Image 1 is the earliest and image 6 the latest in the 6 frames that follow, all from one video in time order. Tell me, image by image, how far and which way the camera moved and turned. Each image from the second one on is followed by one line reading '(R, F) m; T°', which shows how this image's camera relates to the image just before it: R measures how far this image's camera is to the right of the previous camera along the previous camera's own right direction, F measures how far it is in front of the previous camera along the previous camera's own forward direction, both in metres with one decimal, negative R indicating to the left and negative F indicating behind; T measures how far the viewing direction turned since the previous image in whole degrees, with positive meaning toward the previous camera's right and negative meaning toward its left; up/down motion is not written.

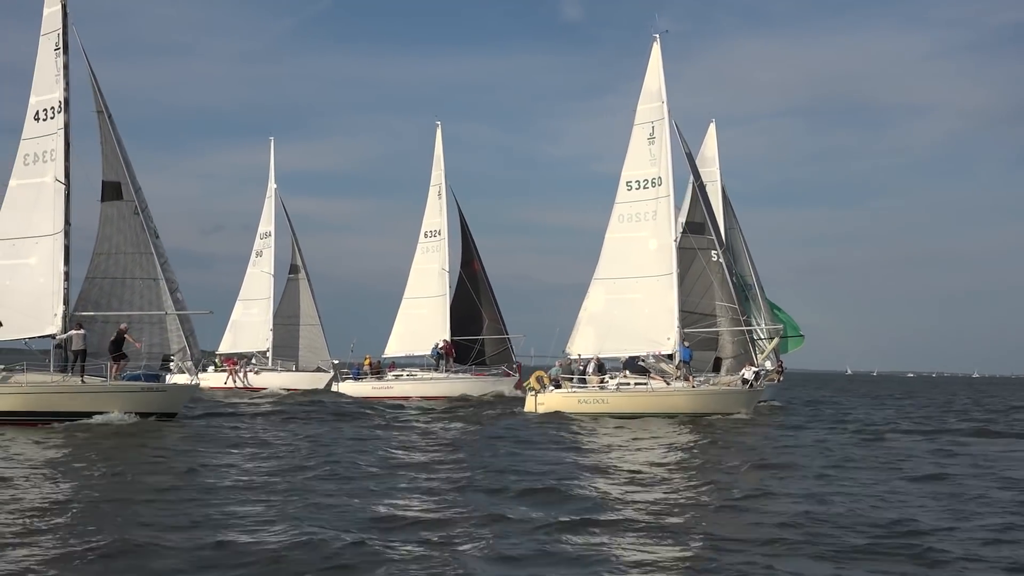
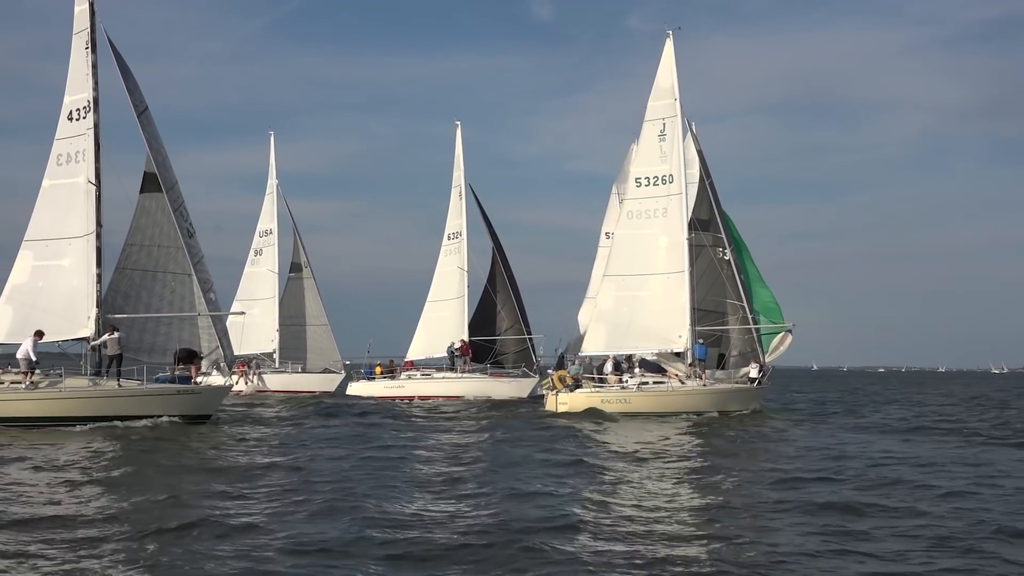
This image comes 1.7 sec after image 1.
(-1.1, 0.0) m; +1°
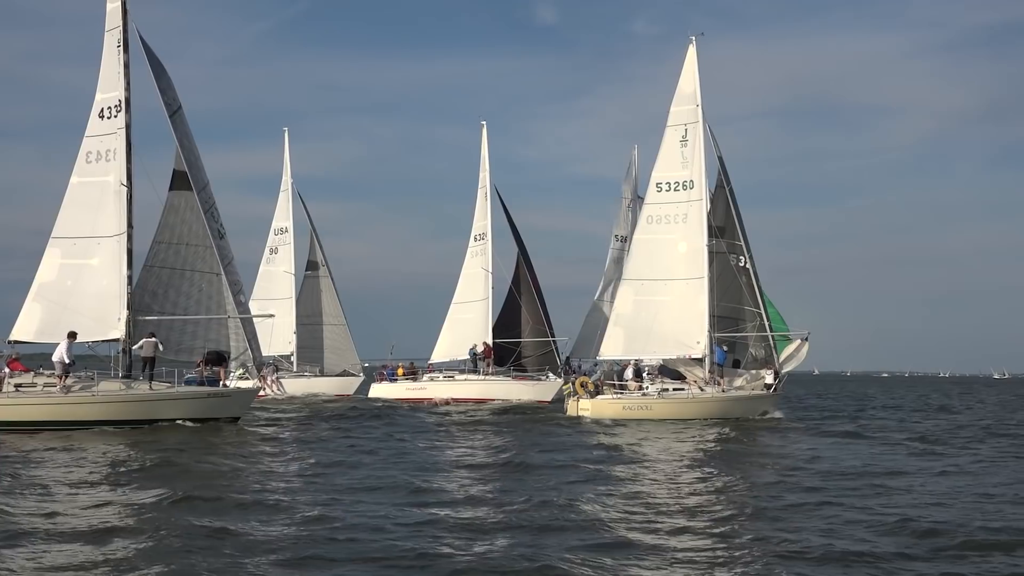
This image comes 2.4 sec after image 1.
(-0.5, +0.1) m; 0°
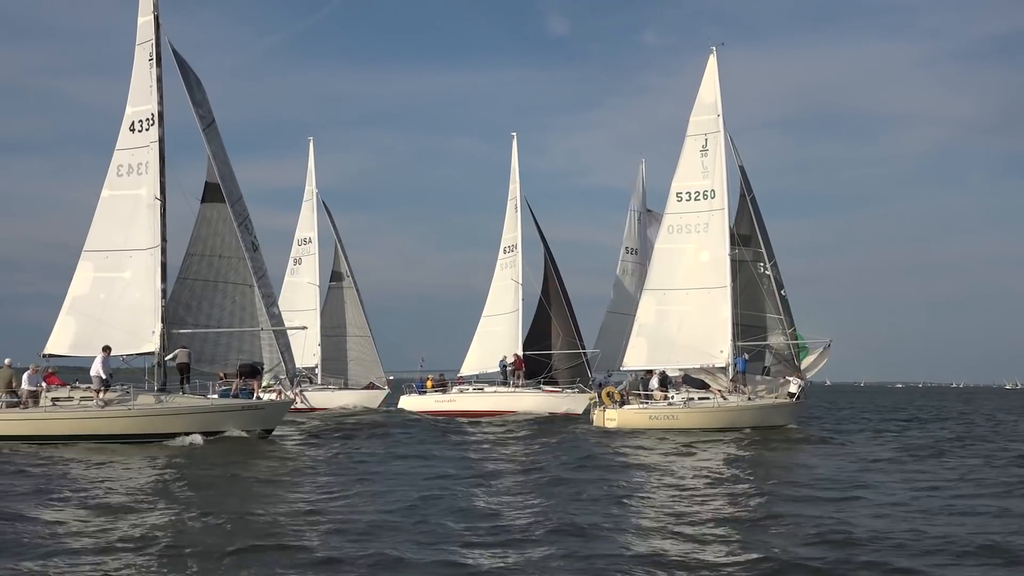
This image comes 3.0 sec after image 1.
(-0.4, 0.0) m; -1°
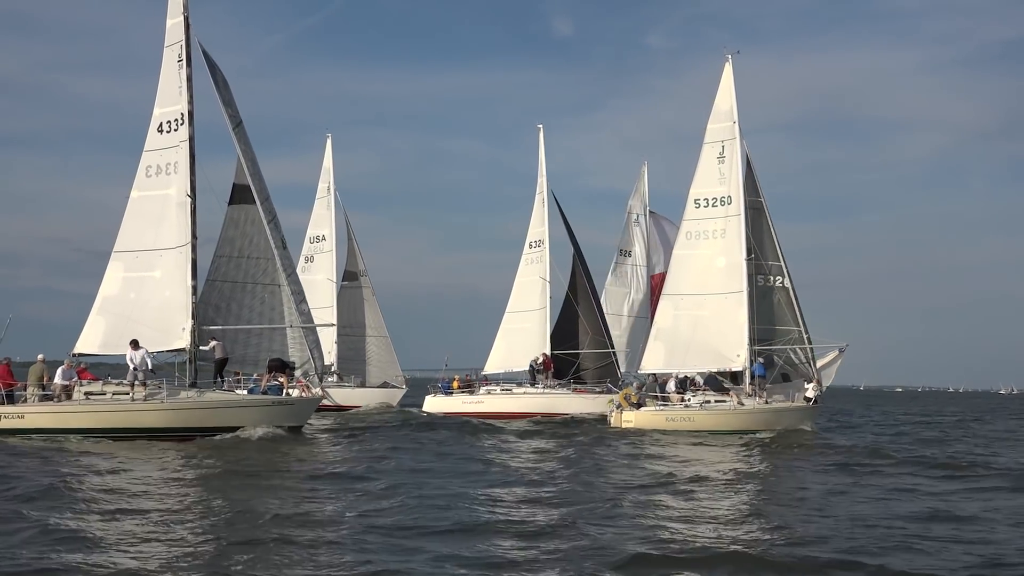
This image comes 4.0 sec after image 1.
(-0.5, -0.1) m; 0°
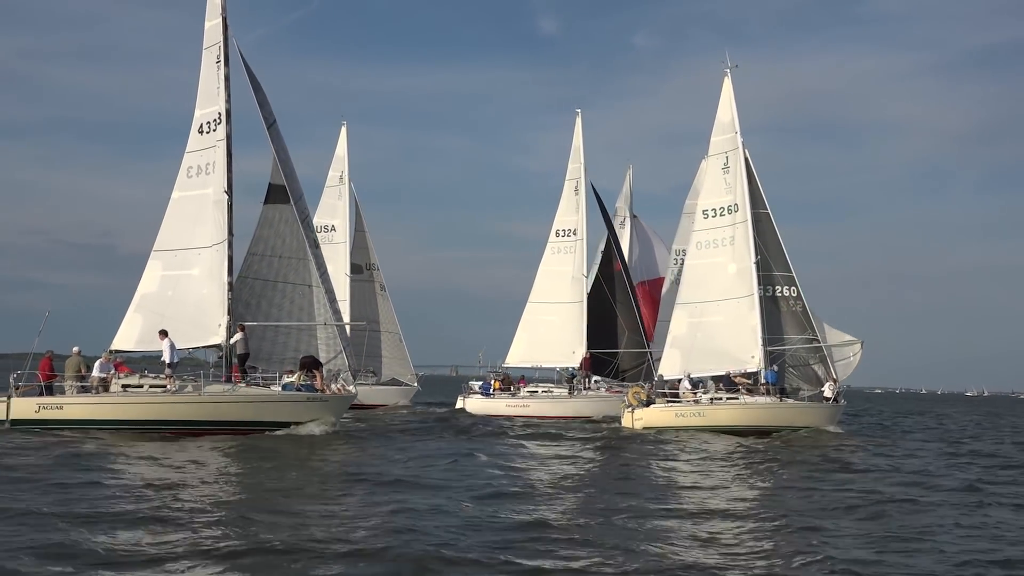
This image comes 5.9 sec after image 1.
(-0.8, -0.3) m; 0°
